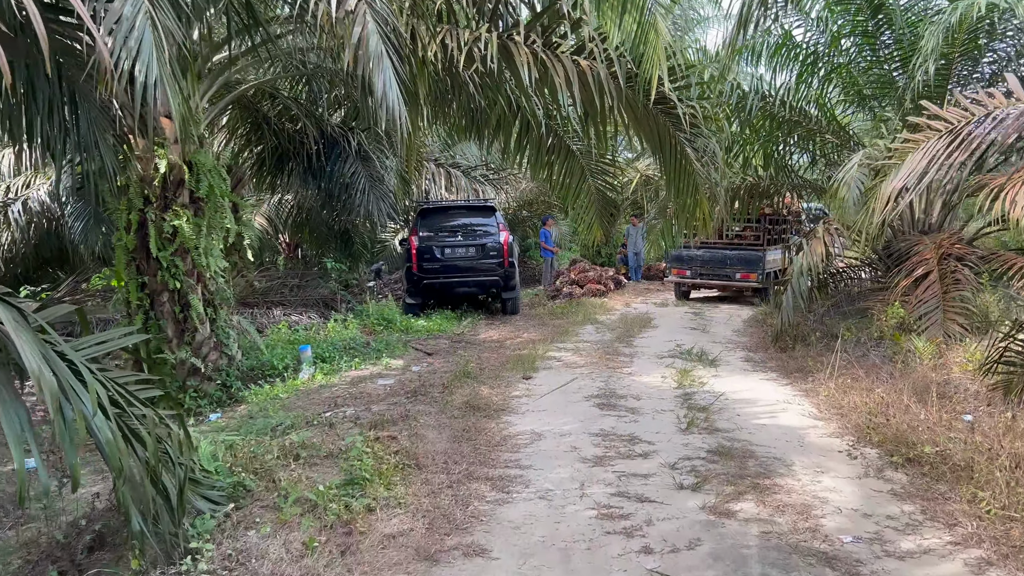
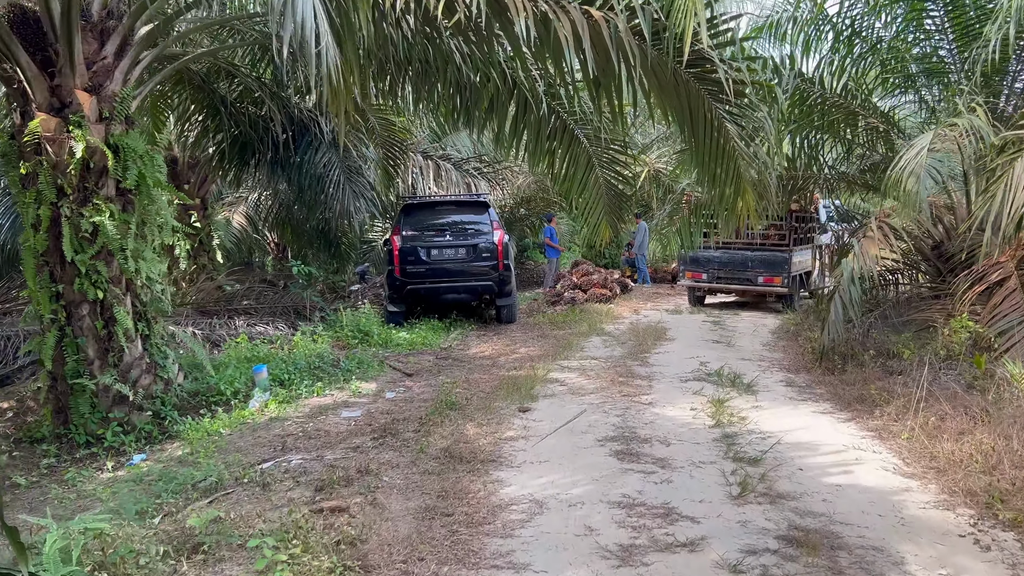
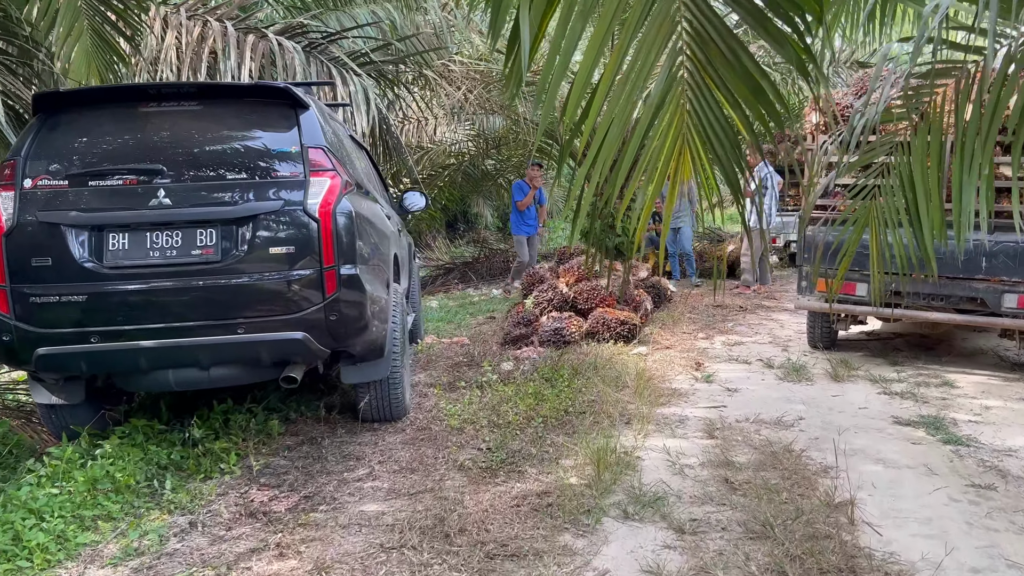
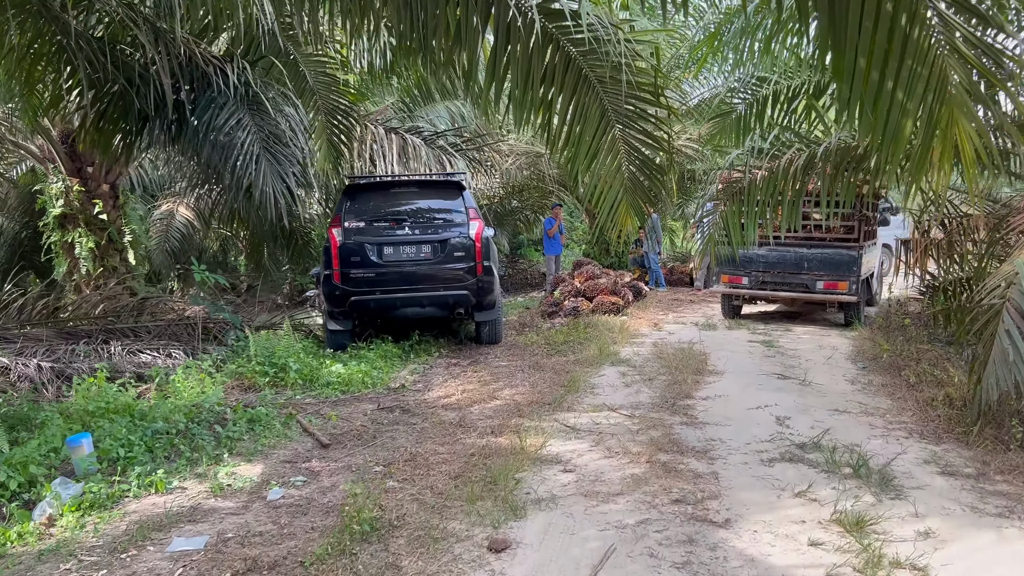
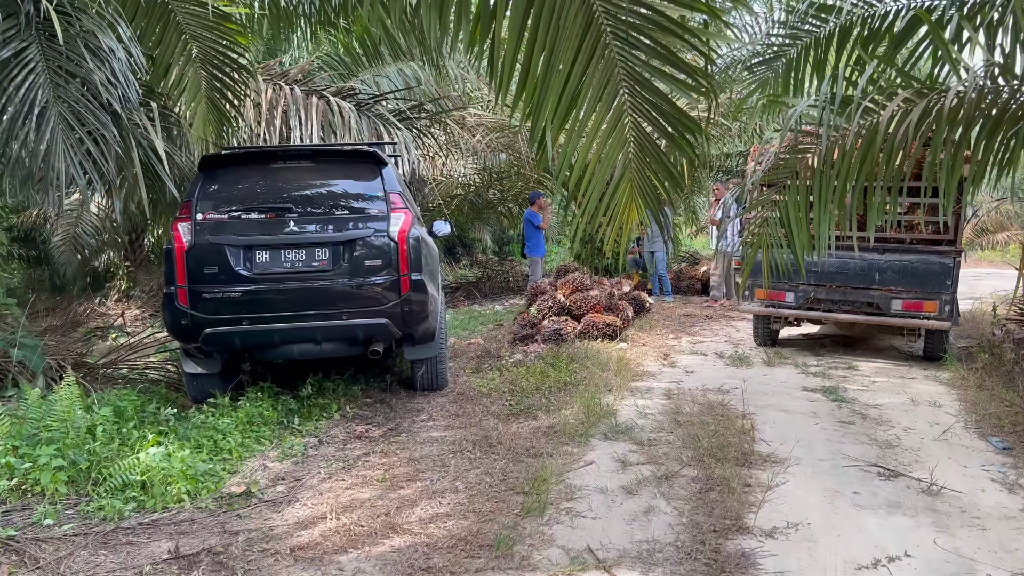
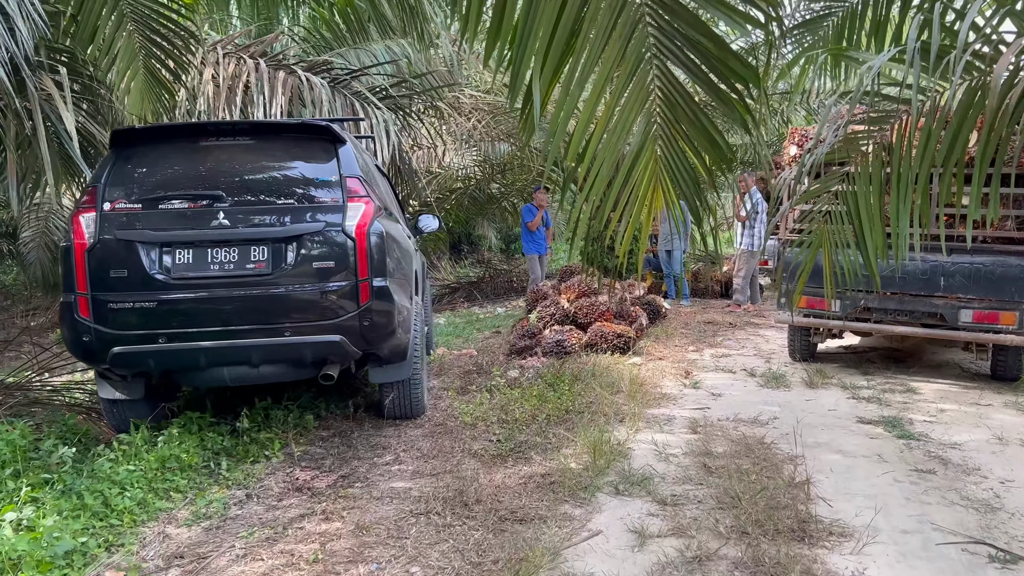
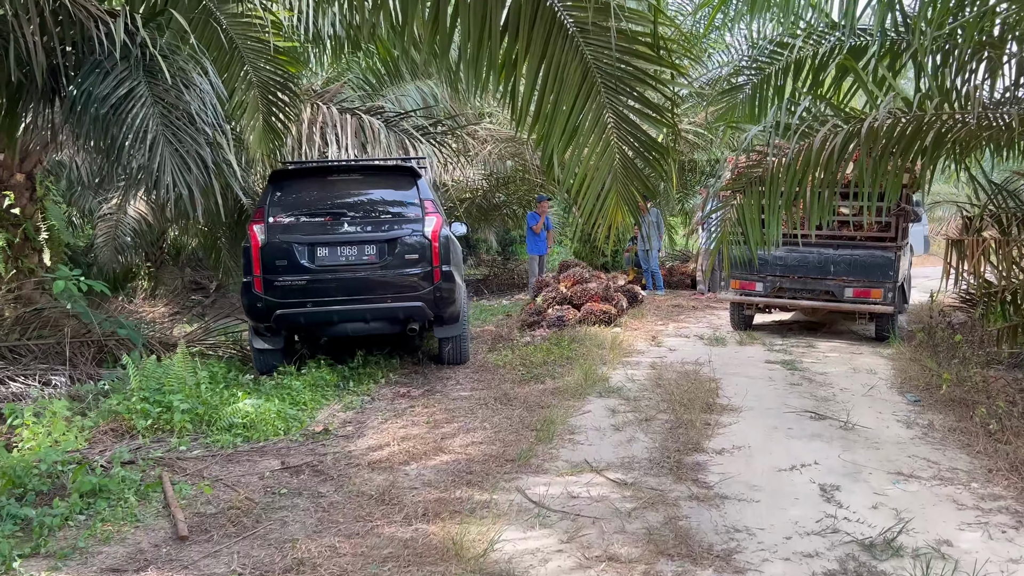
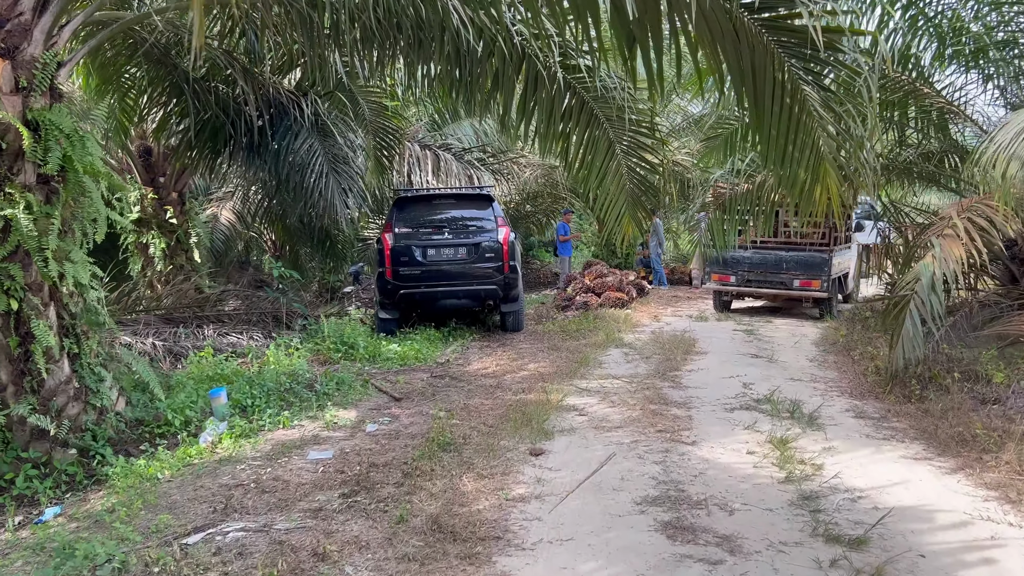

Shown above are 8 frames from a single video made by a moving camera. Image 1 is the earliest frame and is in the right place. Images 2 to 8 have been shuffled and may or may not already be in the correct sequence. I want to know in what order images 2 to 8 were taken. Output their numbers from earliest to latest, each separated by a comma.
2, 8, 4, 7, 5, 6, 3
